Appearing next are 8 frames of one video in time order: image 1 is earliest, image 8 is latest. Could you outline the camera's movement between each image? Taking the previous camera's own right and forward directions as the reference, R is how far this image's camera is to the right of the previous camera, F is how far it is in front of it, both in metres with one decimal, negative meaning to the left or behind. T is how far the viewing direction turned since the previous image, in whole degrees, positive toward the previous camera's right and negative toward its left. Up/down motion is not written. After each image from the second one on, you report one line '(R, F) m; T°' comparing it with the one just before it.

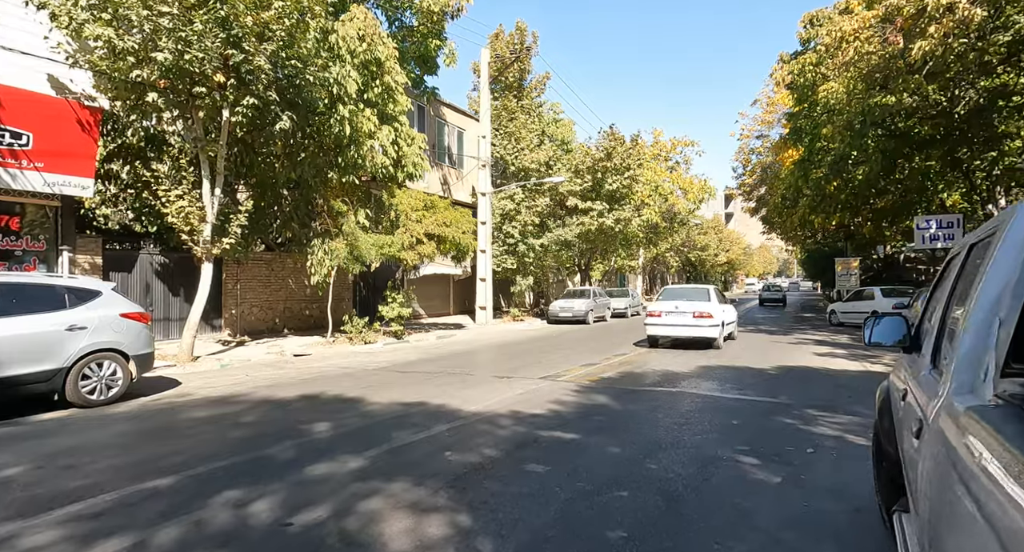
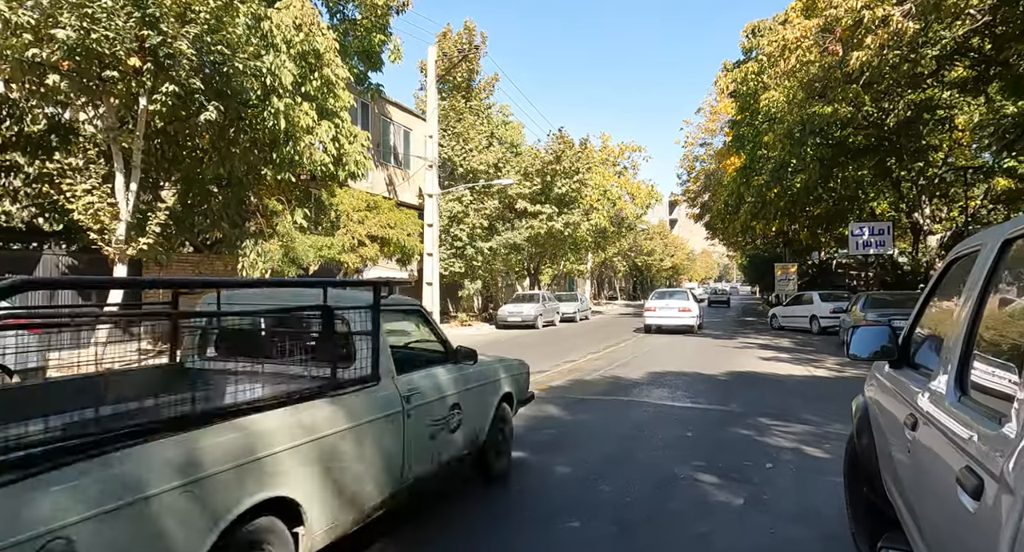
(+0.1, +0.4) m; +5°
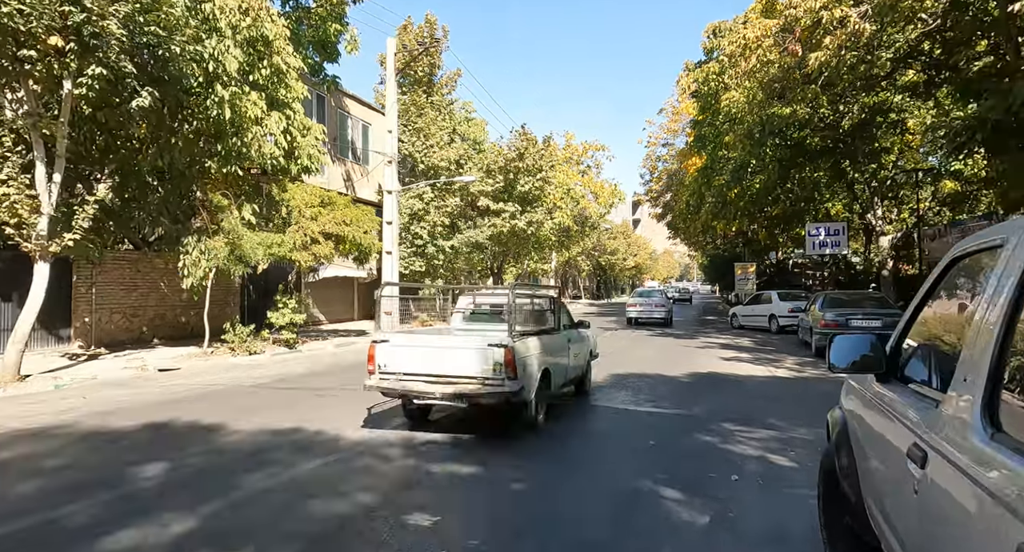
(+0.1, +0.4) m; +3°
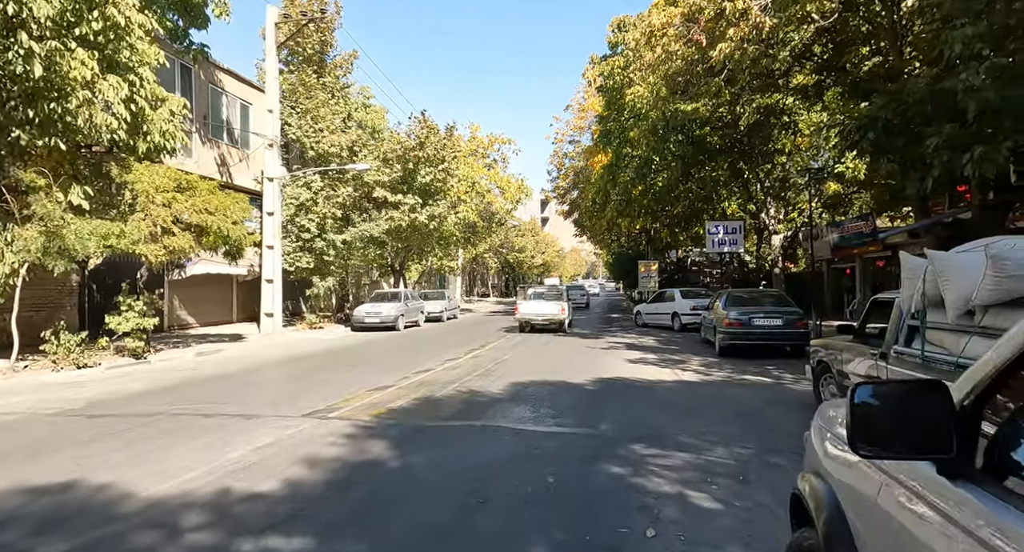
(+0.4, +1.2) m; +9°
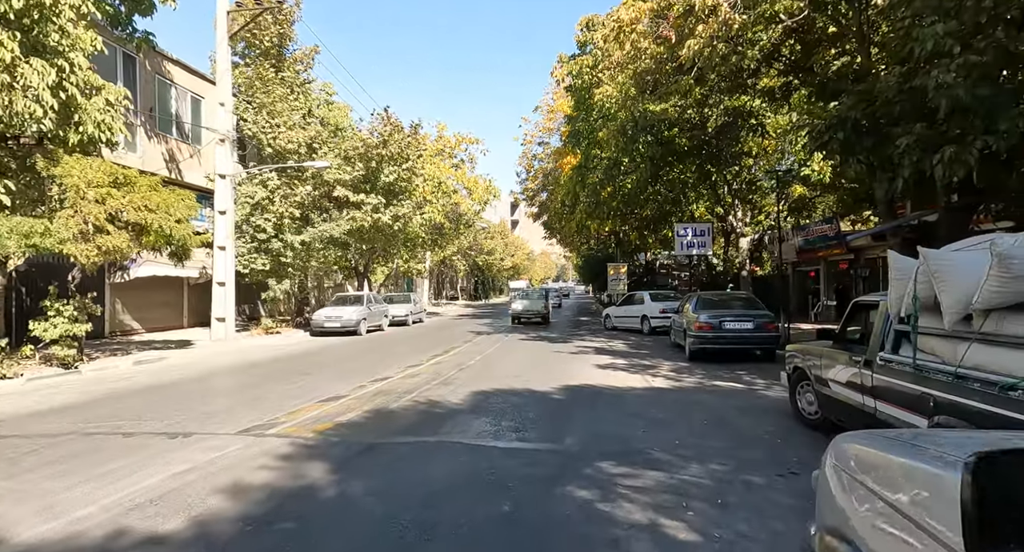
(+0.1, +0.5) m; +3°
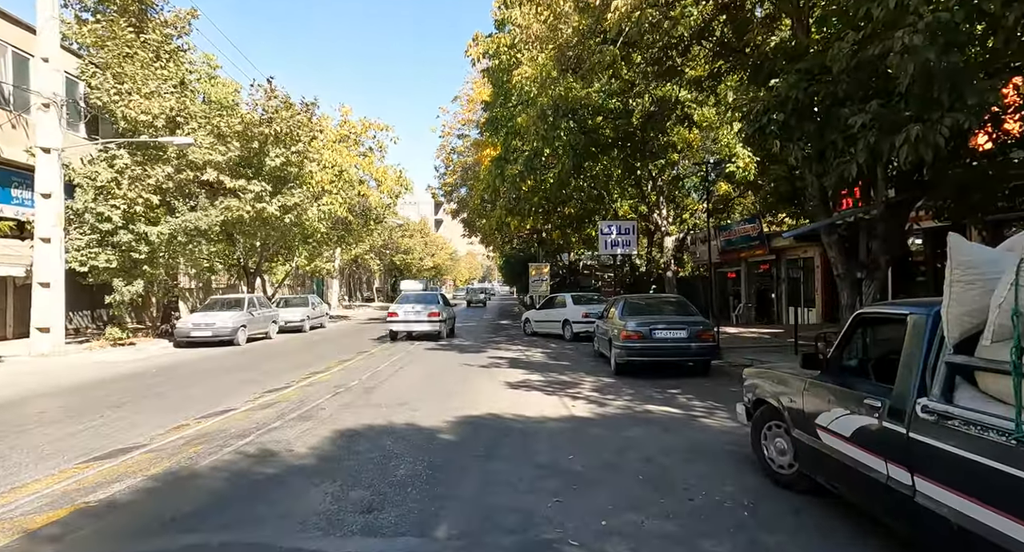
(+0.6, +2.1) m; +7°
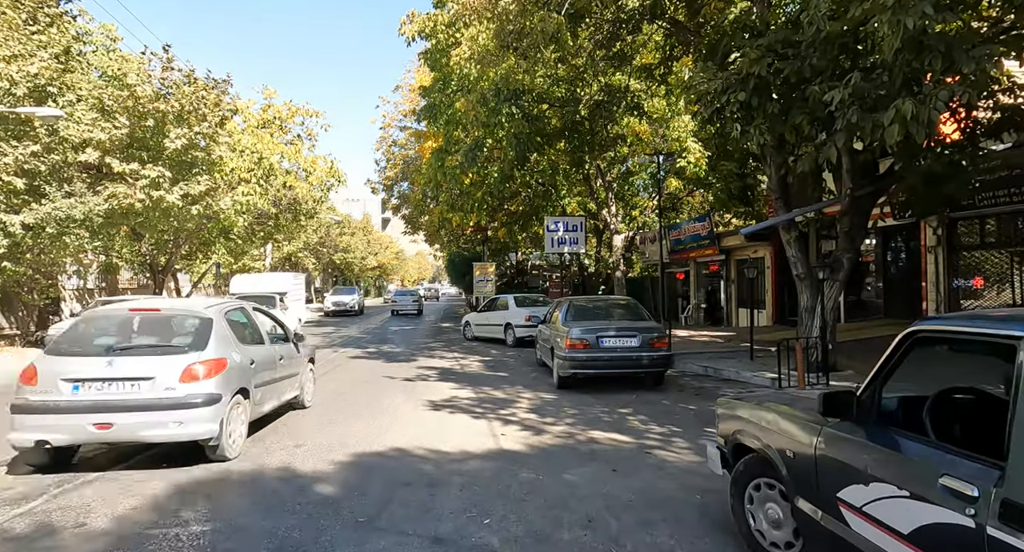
(+0.4, +1.6) m; +5°
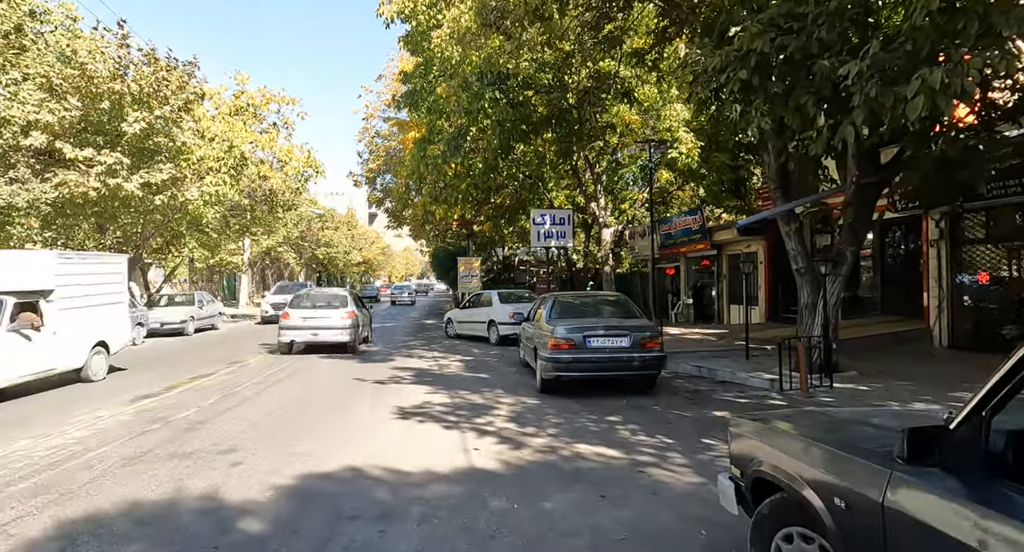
(+0.1, +0.9) m; +1°
